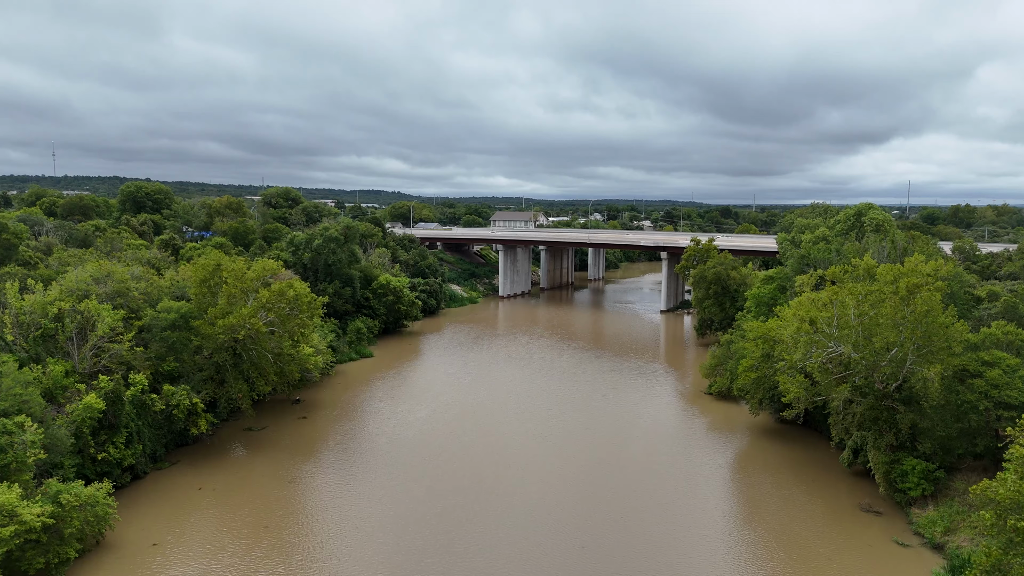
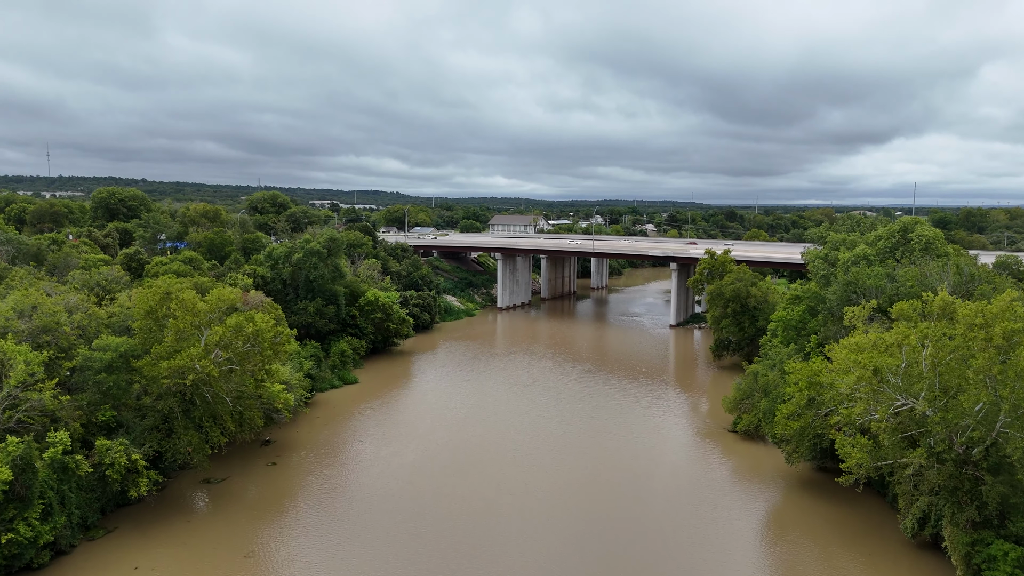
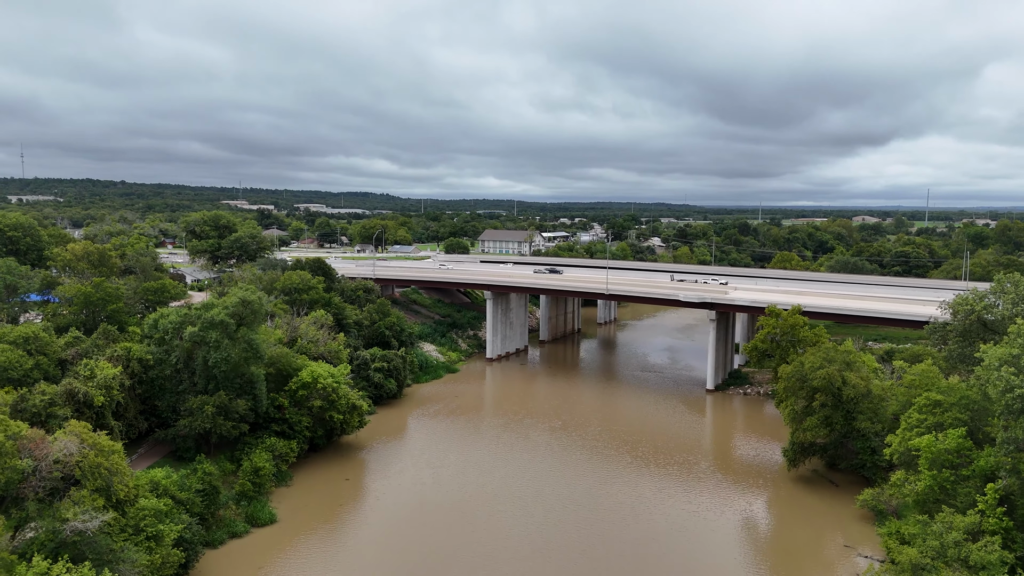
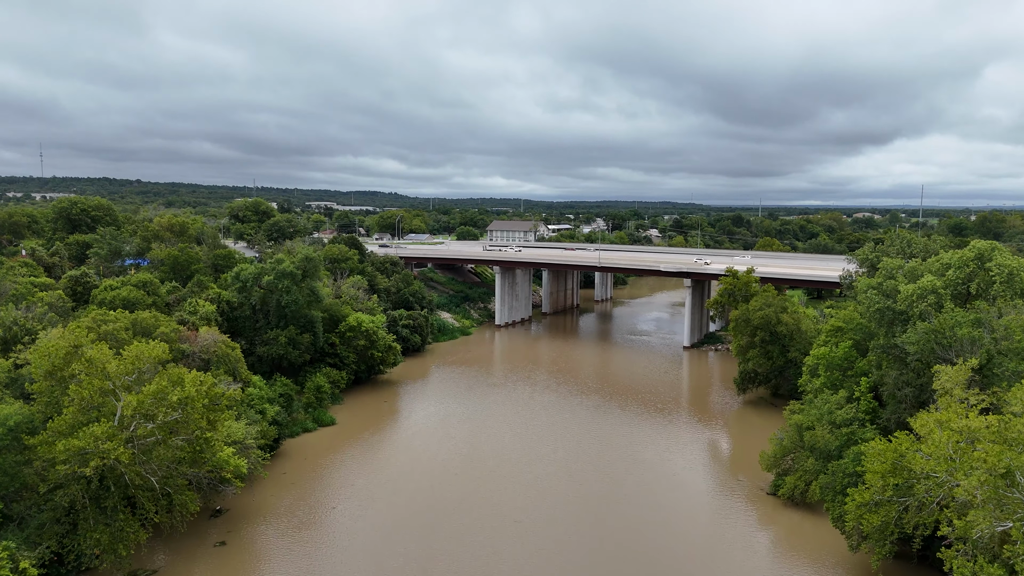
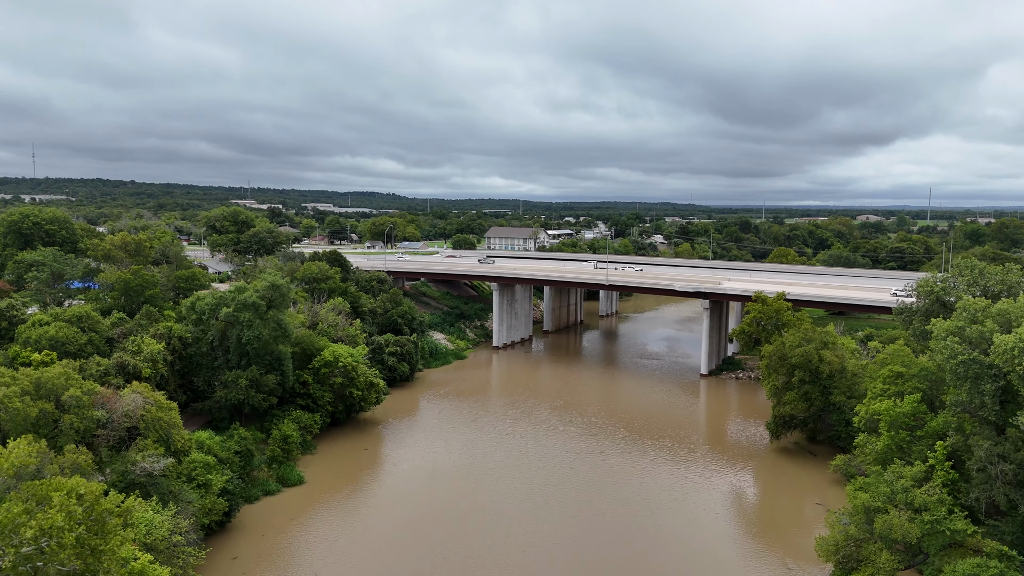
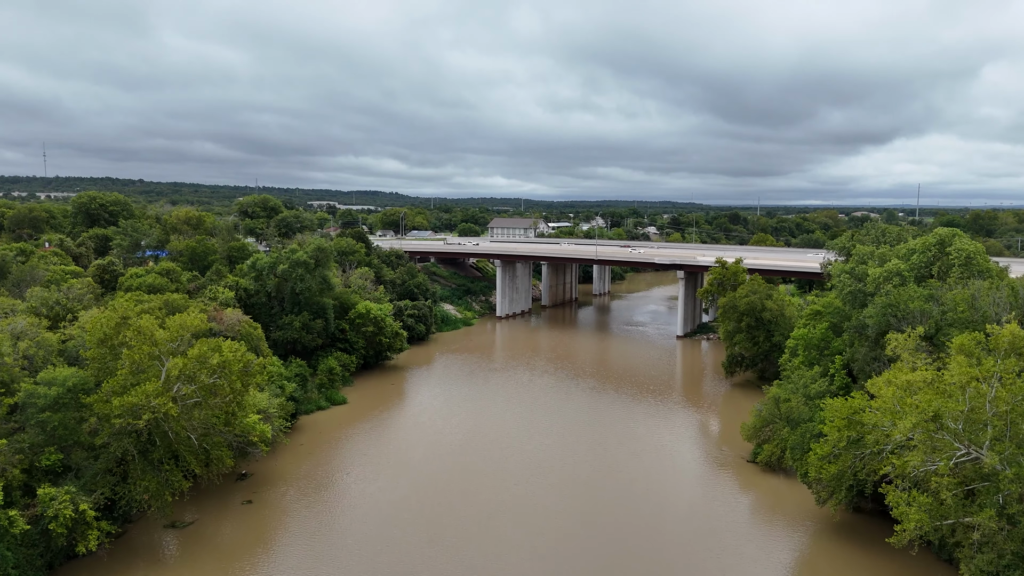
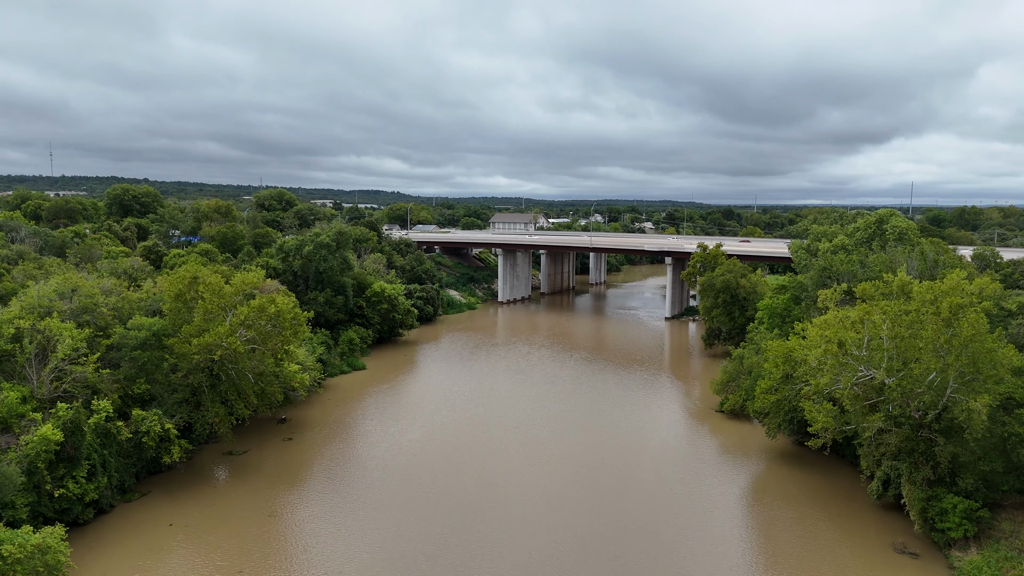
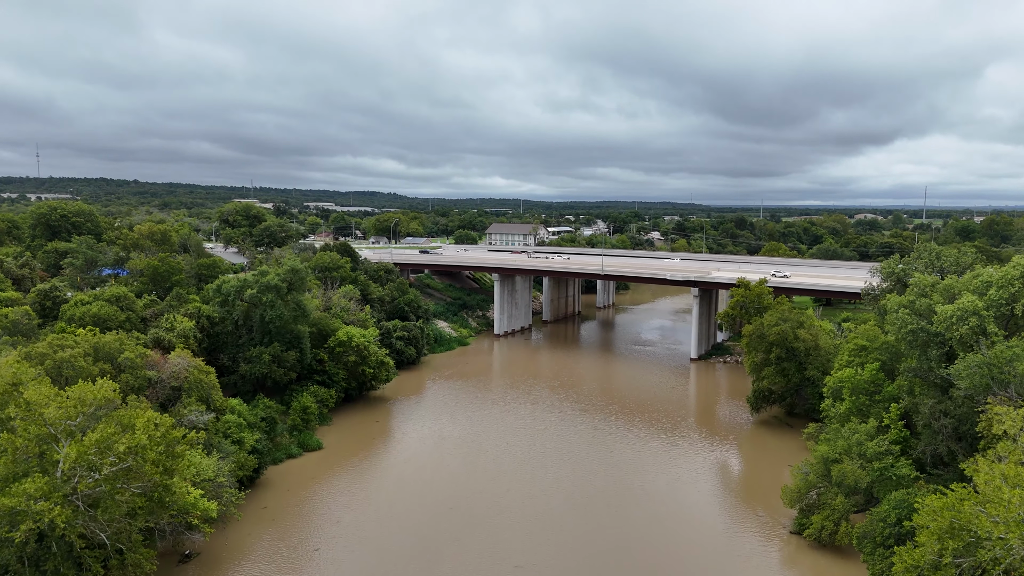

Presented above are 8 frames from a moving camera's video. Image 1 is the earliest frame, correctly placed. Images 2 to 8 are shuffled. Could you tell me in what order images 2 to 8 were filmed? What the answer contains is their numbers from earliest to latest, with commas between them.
7, 2, 6, 4, 8, 5, 3
